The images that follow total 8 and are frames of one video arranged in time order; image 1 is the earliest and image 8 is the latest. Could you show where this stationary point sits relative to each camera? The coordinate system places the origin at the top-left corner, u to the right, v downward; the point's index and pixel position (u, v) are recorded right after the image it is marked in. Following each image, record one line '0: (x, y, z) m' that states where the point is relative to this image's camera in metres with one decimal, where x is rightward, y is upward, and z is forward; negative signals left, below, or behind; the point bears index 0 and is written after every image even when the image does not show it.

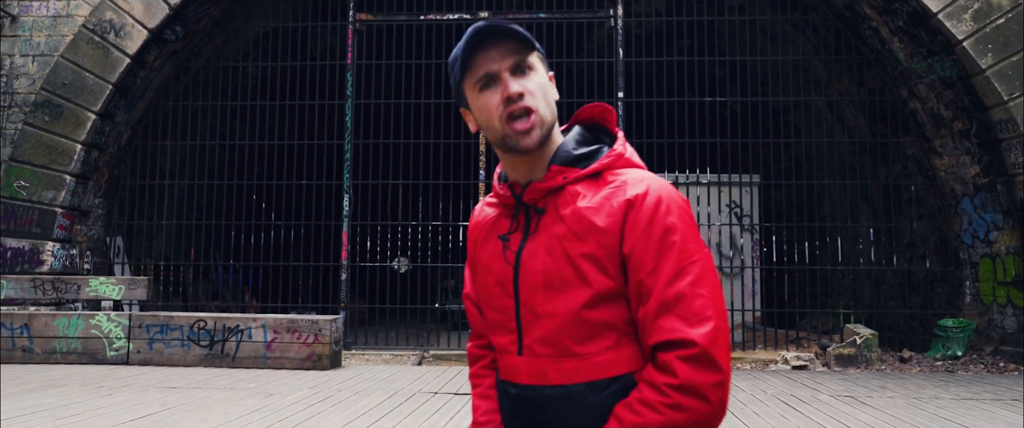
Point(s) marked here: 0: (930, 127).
0: (+5.0, +1.0, +9.0) m
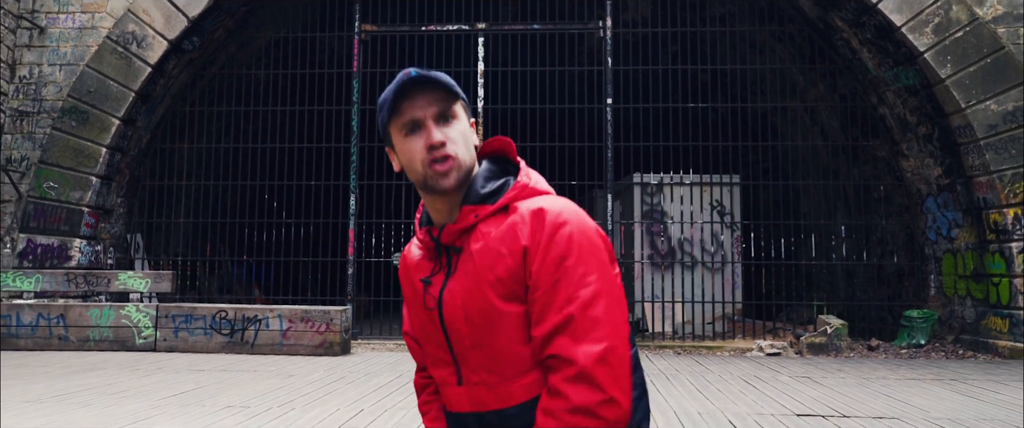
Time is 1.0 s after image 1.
0: (+4.9, +1.0, +9.6) m
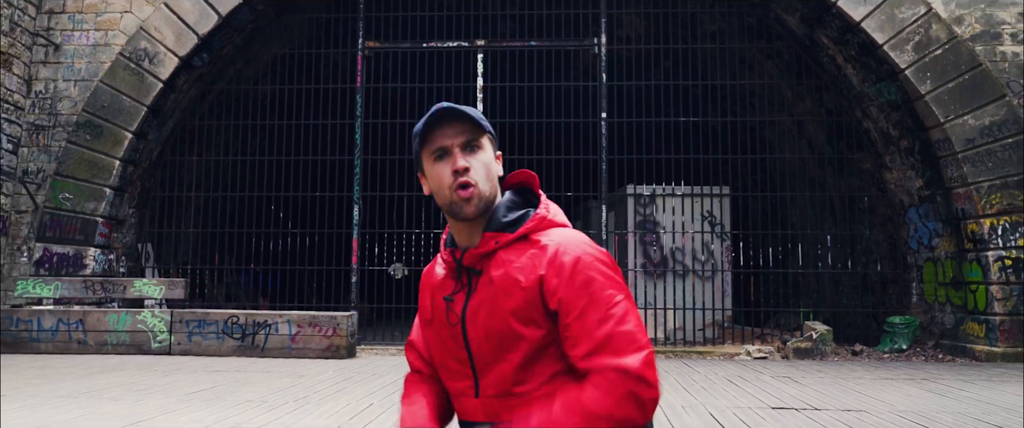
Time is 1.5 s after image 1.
0: (+4.9, +0.9, +10.0) m
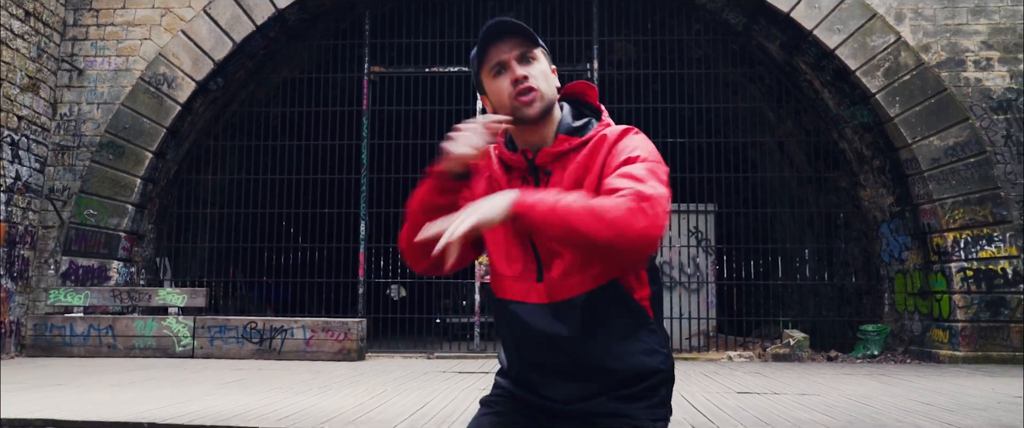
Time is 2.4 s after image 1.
0: (+4.8, +0.7, +10.7) m
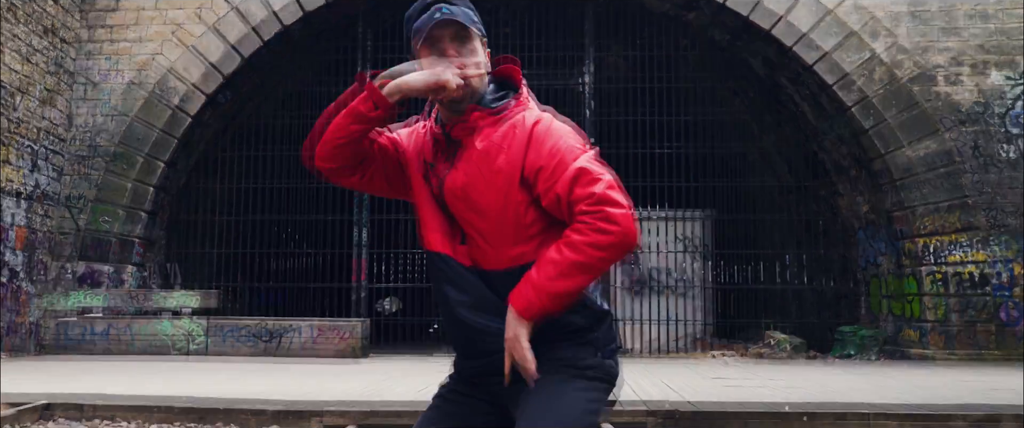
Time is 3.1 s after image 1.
0: (+4.8, +0.6, +11.3) m
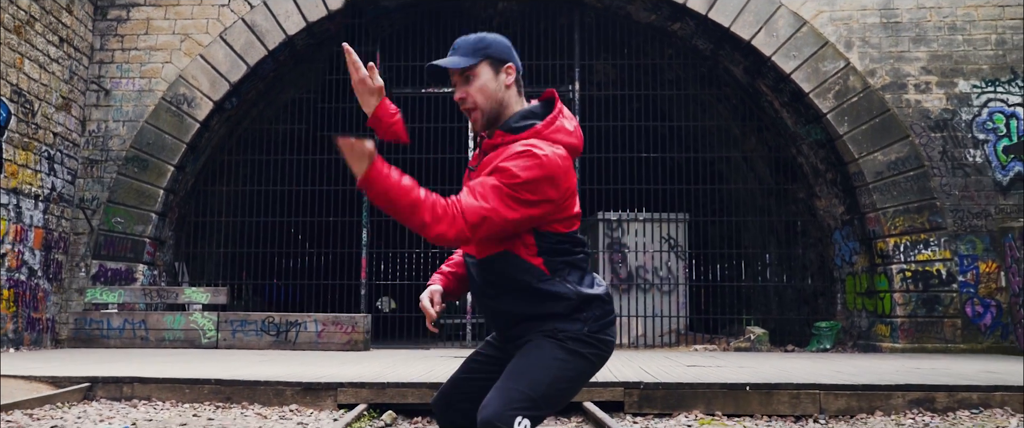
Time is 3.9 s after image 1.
0: (+4.7, +0.6, +11.9) m
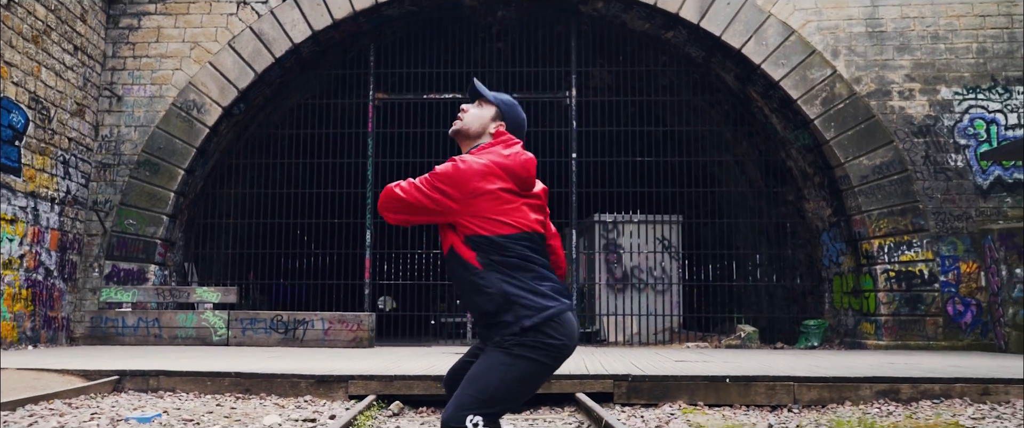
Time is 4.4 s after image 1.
0: (+4.7, +0.5, +12.3) m
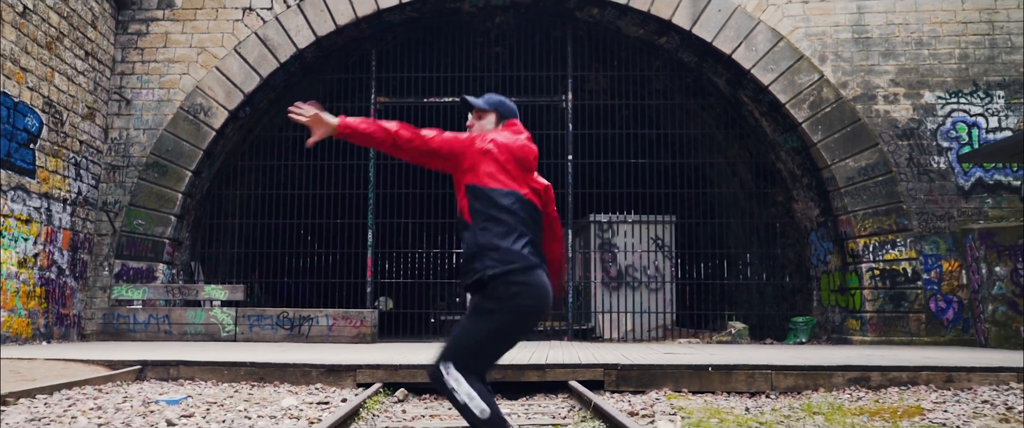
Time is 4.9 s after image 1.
0: (+4.6, +0.5, +12.6) m
